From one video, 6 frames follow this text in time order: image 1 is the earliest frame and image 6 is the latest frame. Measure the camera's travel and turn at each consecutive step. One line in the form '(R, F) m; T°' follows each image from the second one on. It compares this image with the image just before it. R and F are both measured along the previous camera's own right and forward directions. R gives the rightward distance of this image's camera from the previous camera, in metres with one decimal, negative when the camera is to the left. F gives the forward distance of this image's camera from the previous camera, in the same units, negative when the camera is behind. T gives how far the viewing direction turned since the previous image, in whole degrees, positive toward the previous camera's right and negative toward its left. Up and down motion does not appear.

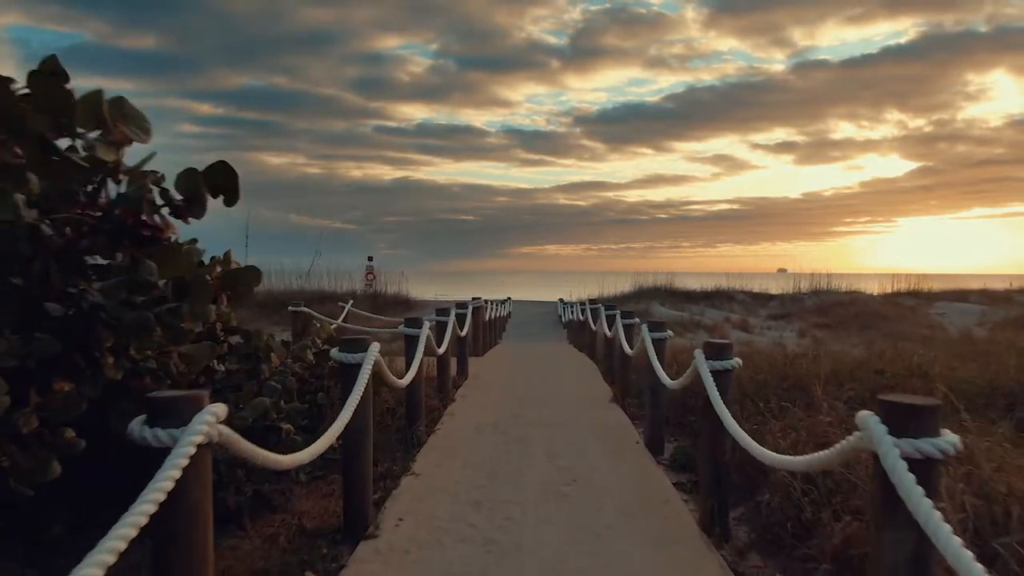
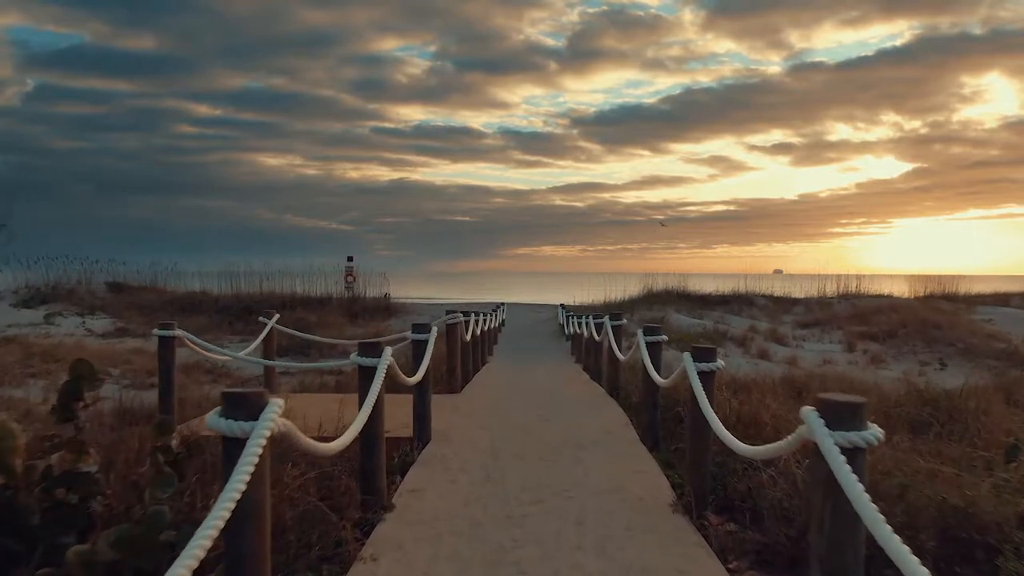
(0.0, +3.7) m; 0°
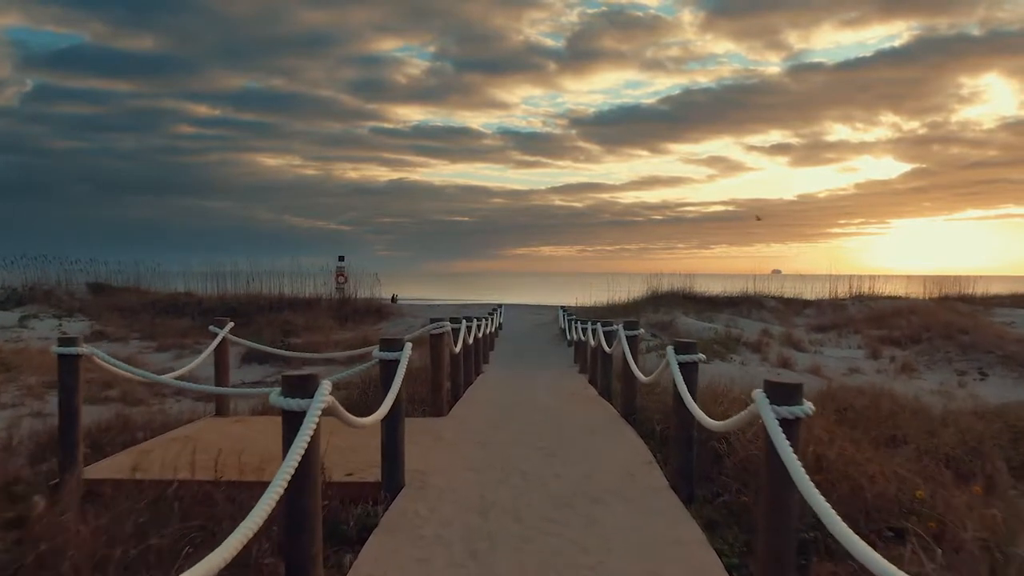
(0.0, +1.4) m; 0°
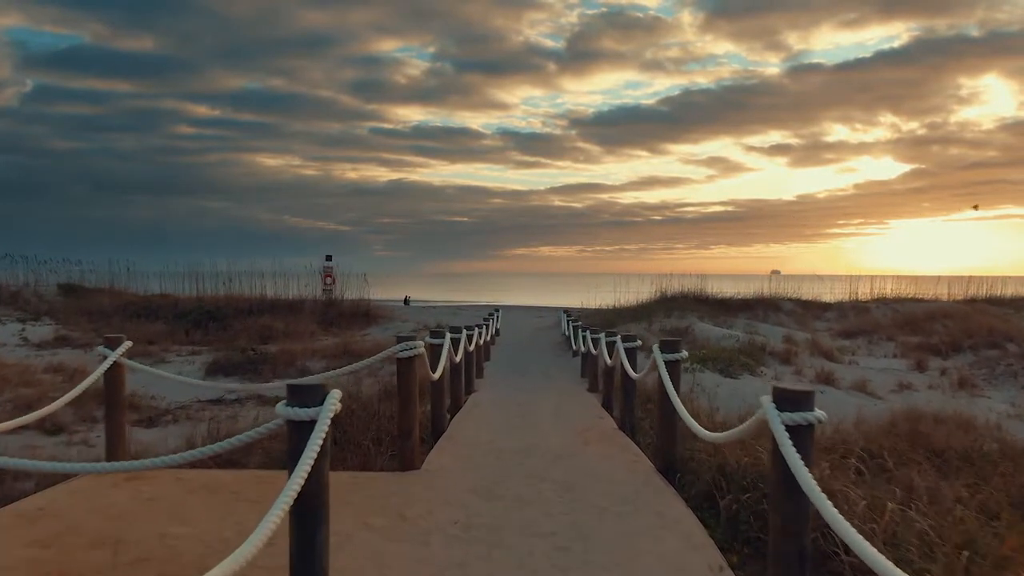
(0.0, +2.1) m; 0°
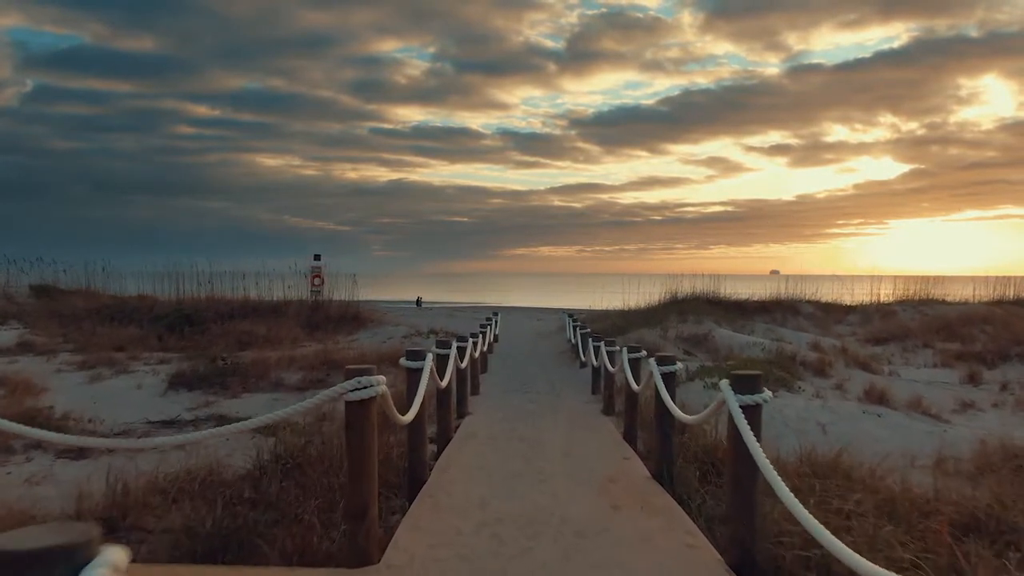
(0.0, +1.9) m; 0°
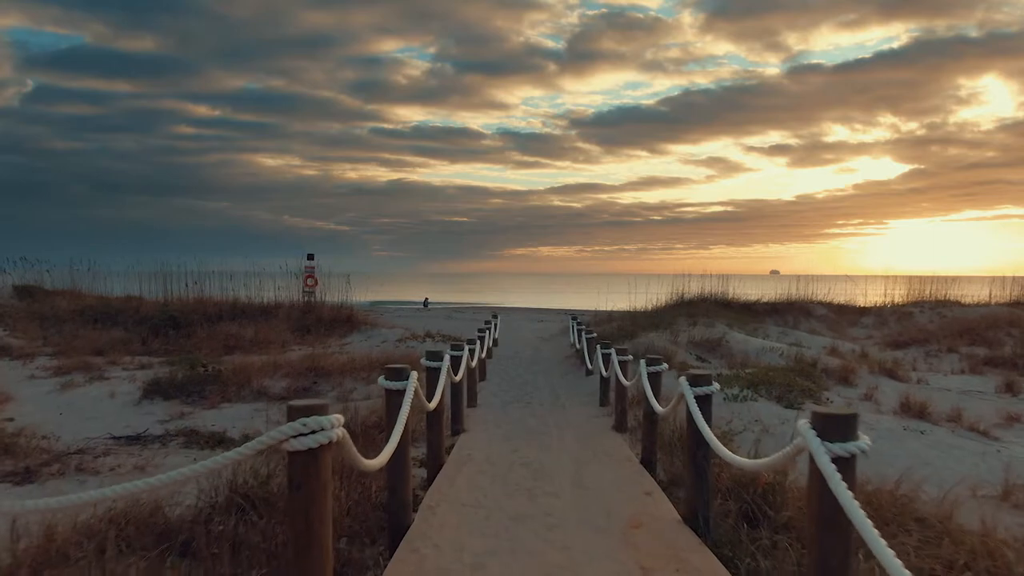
(0.0, +1.1) m; 0°
